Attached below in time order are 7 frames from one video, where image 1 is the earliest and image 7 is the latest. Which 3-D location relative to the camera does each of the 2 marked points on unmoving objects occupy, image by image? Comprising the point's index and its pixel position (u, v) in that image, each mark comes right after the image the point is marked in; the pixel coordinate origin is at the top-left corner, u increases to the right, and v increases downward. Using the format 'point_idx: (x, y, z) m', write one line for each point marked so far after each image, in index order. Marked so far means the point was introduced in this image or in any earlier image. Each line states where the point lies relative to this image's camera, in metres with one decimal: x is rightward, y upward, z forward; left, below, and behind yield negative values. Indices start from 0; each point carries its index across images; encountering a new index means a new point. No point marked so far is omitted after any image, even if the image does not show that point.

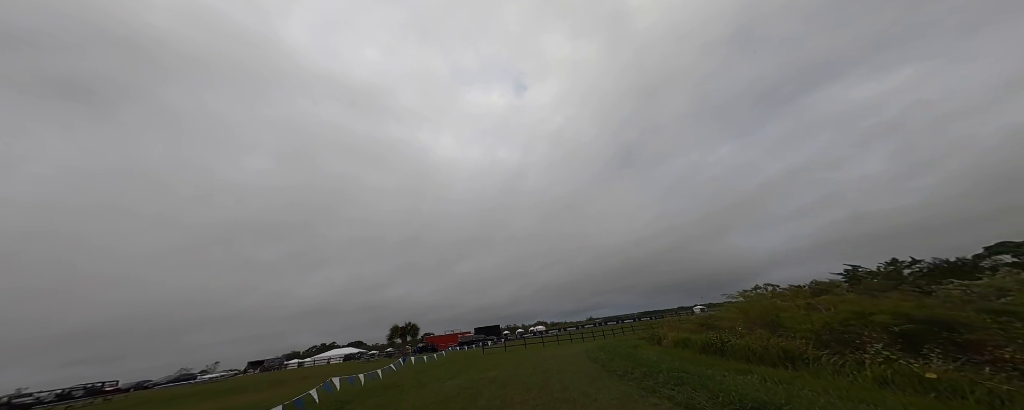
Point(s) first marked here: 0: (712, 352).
0: (+5.5, -4.0, +7.2) m
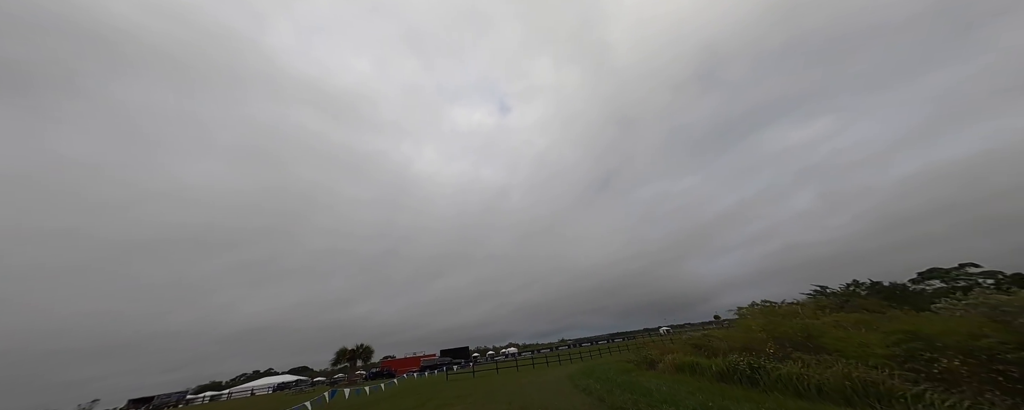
0: (+4.9, -3.8, +5.8) m
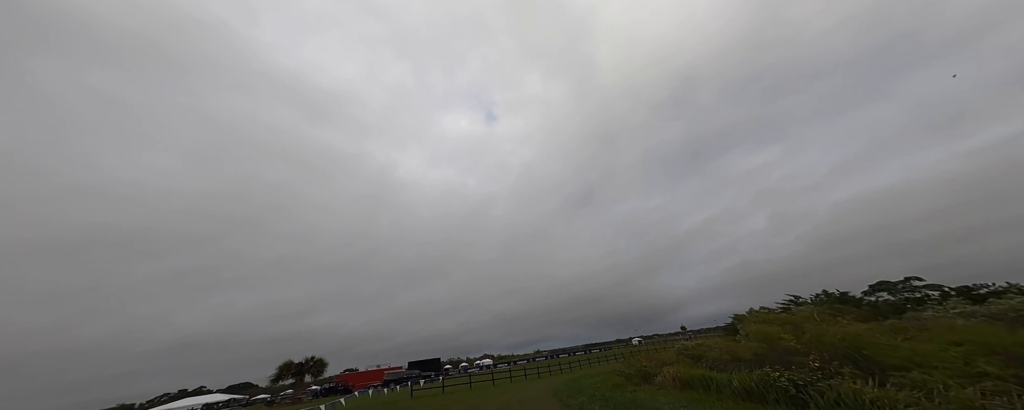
0: (+4.5, -3.4, +4.6) m
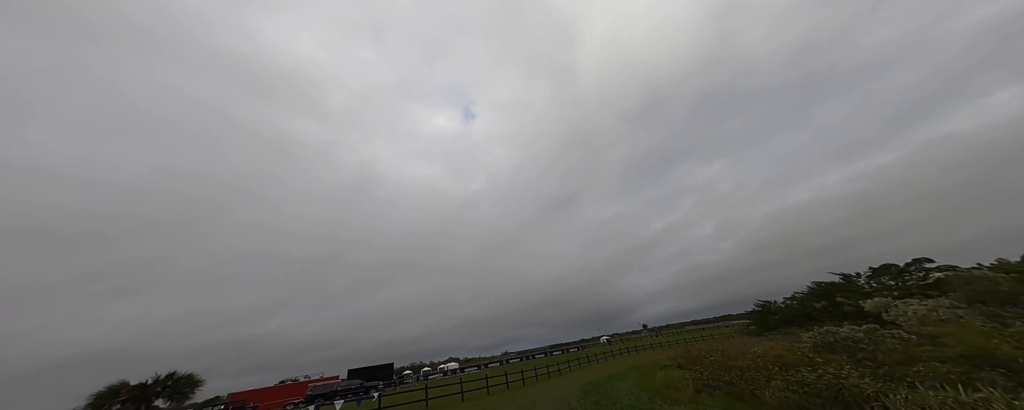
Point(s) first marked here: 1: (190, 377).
0: (+4.8, +0.1, -1.1) m
1: (-17.8, -9.2, +14.4) m
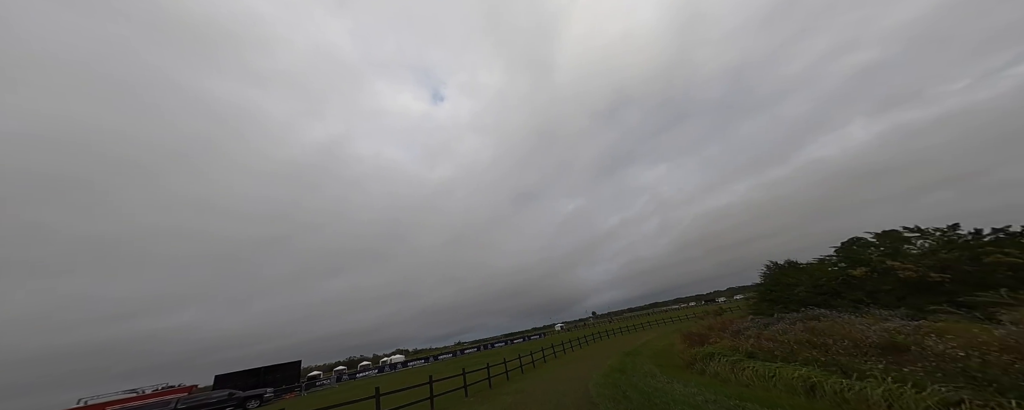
0: (+6.5, +3.9, -8.0) m
1: (-18.6, -3.8, +4.3) m
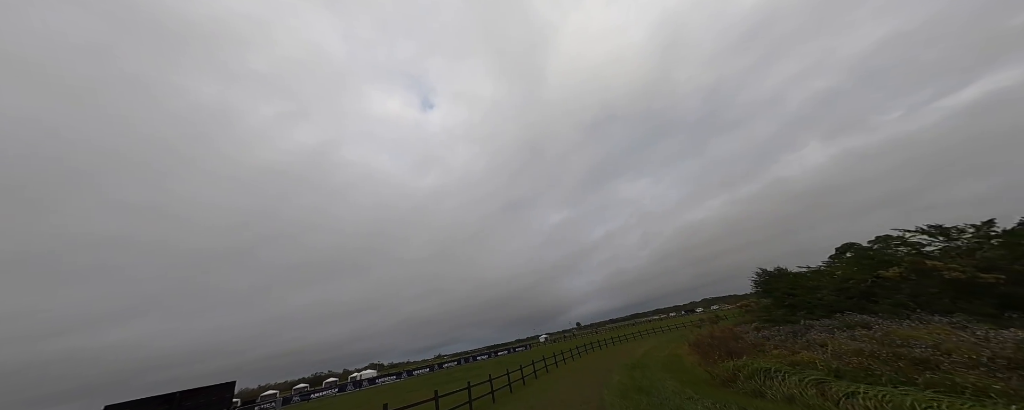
0: (+7.4, +5.9, -10.6) m
1: (-18.4, -1.8, +0.1) m
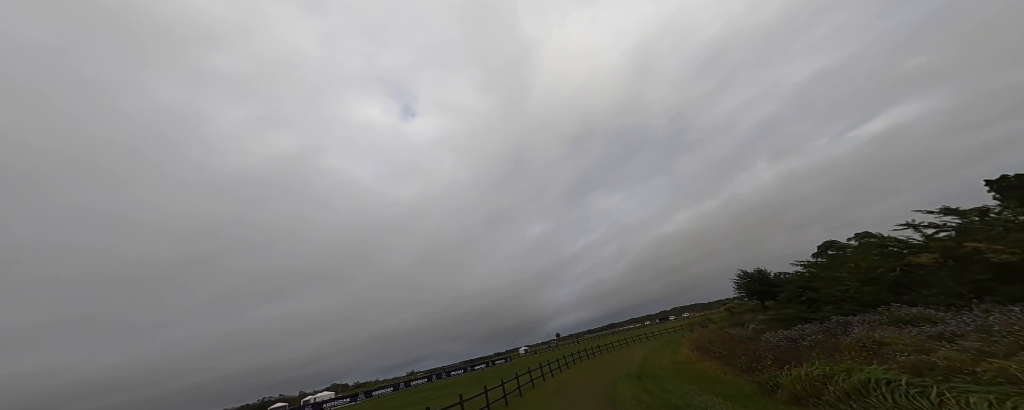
0: (+8.6, +8.5, -13.3) m
1: (-18.0, +0.7, -4.8) m
